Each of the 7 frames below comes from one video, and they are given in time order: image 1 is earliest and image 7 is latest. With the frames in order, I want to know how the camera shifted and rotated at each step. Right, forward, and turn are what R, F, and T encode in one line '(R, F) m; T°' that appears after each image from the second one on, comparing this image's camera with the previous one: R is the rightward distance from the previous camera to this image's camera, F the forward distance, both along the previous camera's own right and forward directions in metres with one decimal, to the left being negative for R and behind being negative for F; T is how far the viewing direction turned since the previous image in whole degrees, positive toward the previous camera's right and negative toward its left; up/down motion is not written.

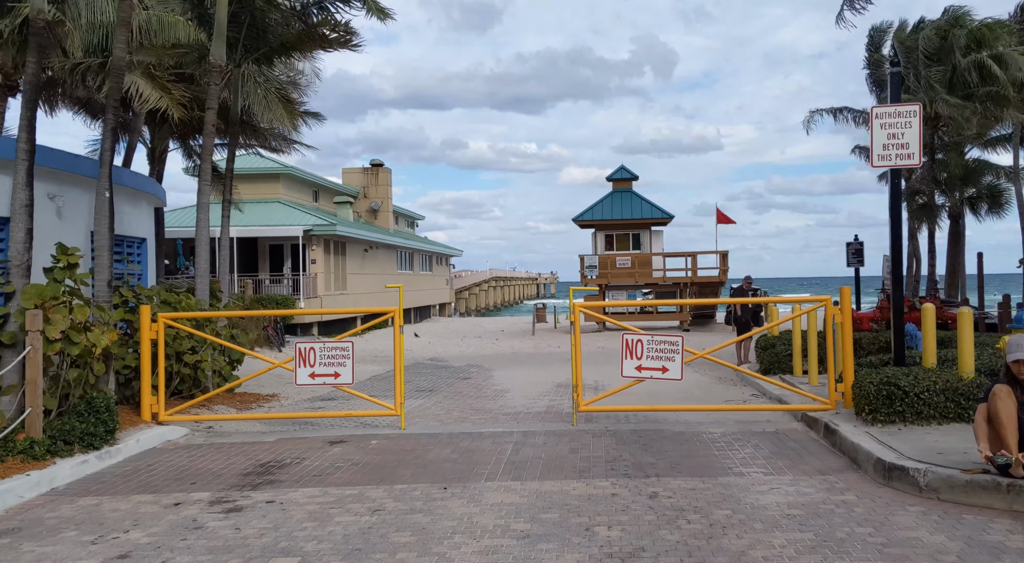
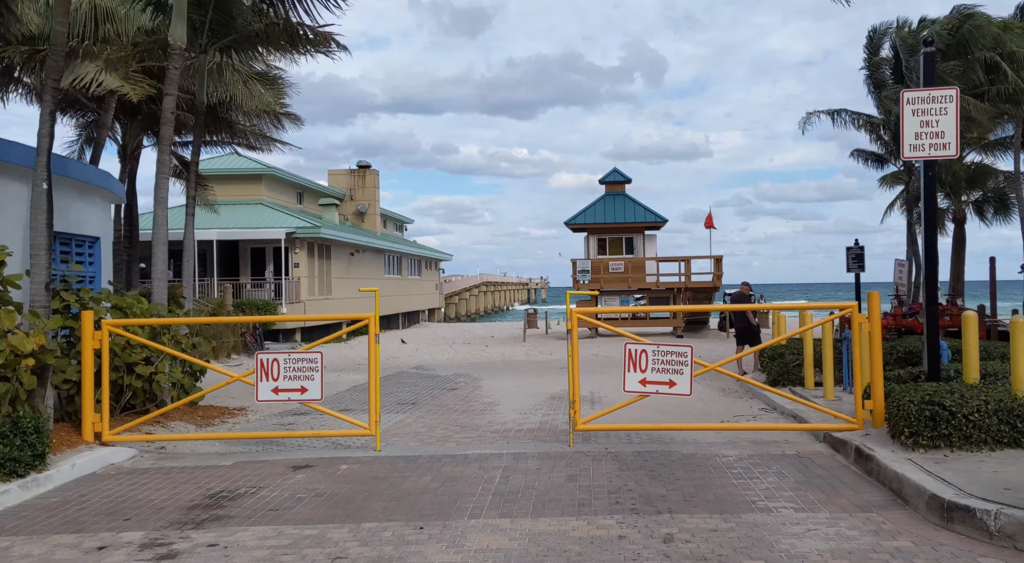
(0.0, +0.9) m; +1°
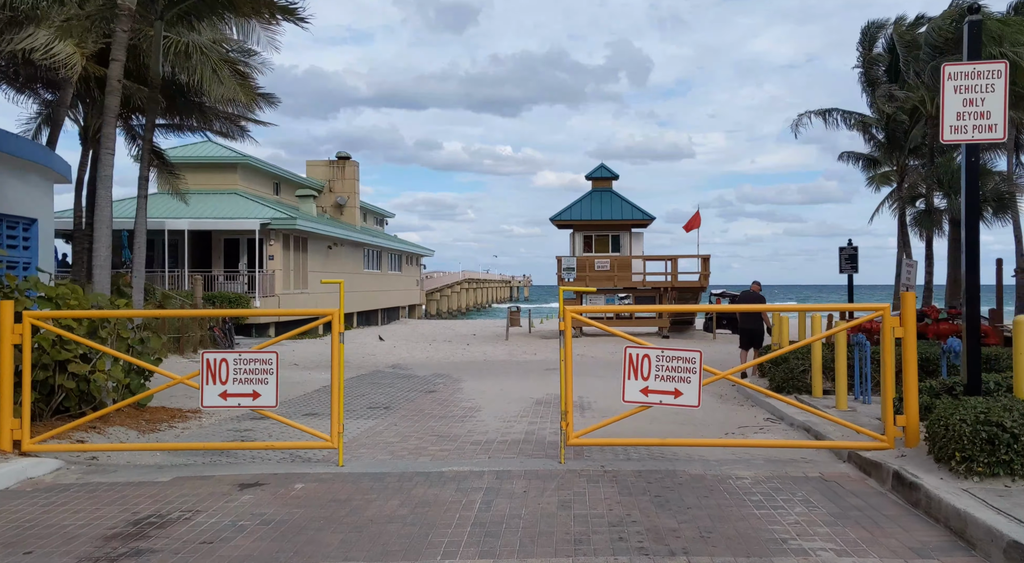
(0.0, +0.9) m; +1°
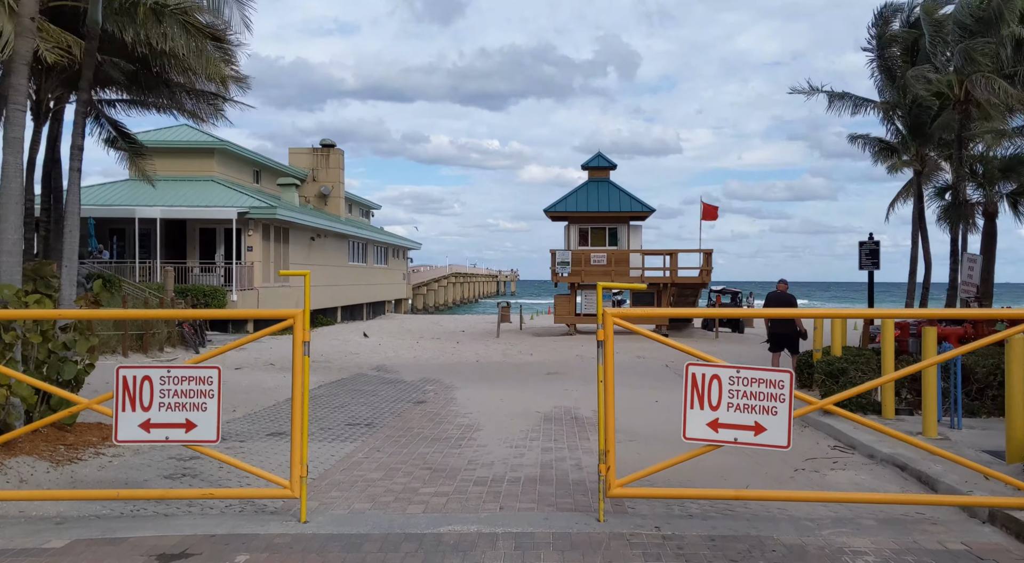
(-0.2, +1.7) m; +1°
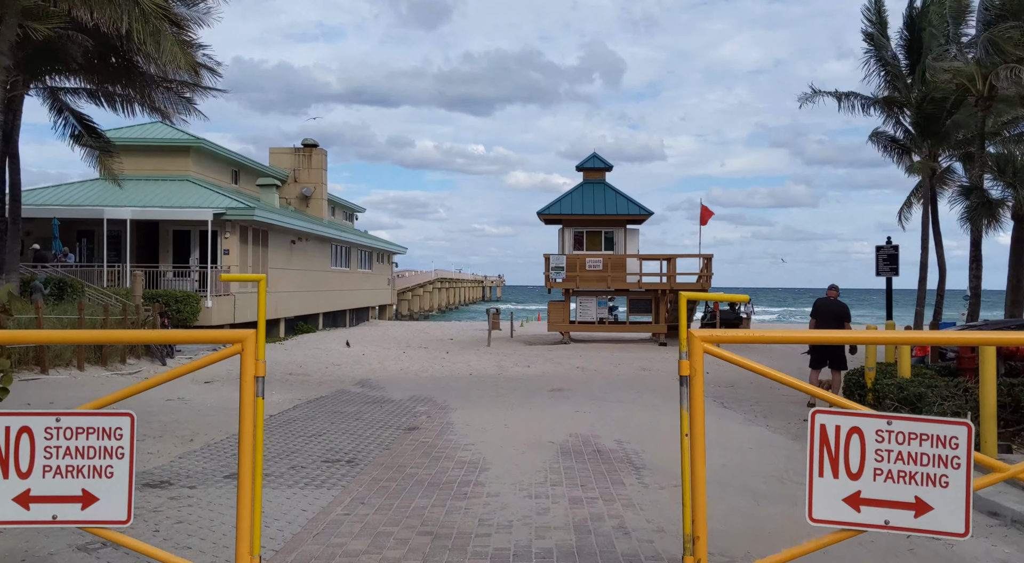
(-0.3, +1.5) m; +1°
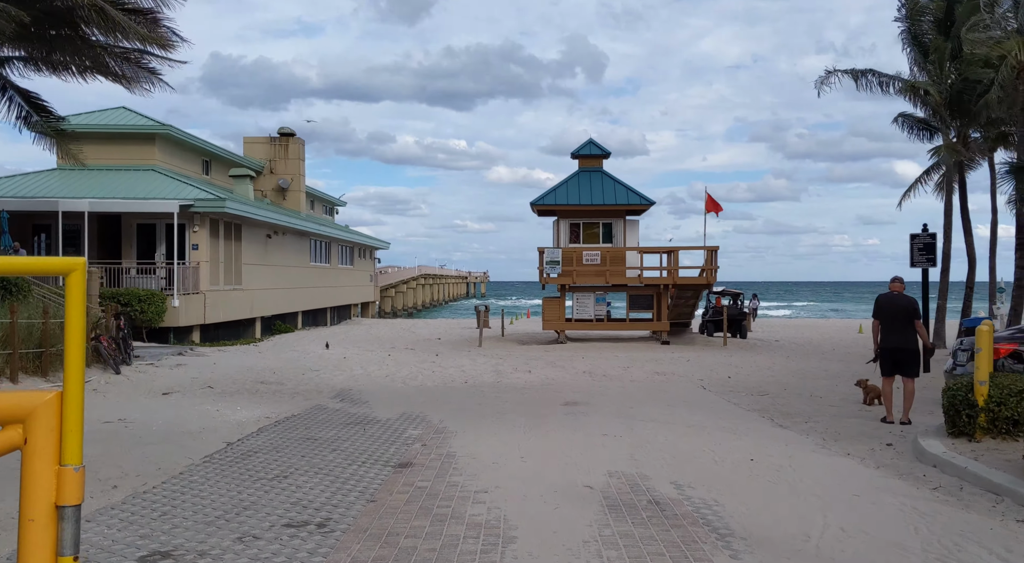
(-0.3, +2.0) m; +1°
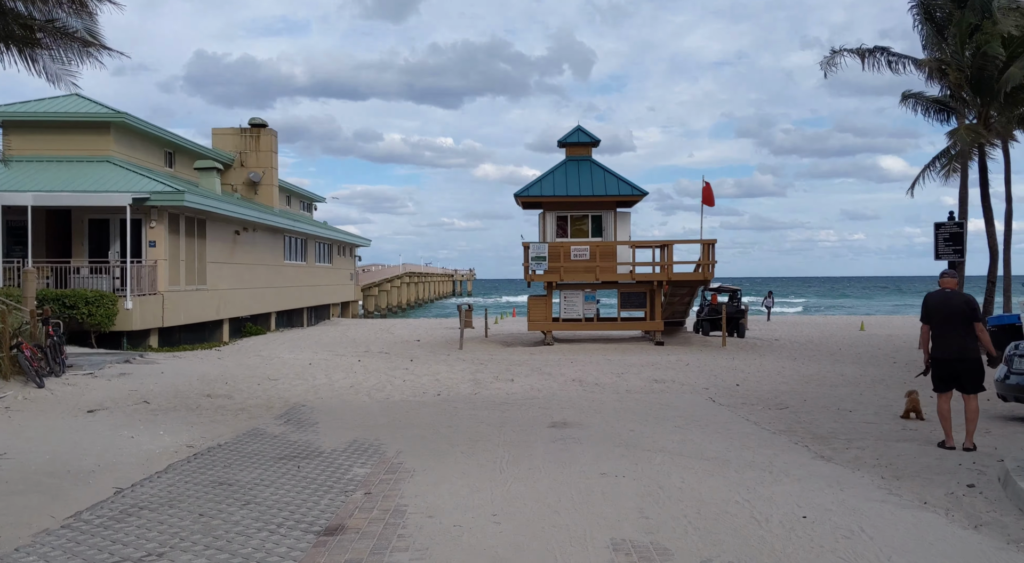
(+0.1, +1.9) m; +1°
